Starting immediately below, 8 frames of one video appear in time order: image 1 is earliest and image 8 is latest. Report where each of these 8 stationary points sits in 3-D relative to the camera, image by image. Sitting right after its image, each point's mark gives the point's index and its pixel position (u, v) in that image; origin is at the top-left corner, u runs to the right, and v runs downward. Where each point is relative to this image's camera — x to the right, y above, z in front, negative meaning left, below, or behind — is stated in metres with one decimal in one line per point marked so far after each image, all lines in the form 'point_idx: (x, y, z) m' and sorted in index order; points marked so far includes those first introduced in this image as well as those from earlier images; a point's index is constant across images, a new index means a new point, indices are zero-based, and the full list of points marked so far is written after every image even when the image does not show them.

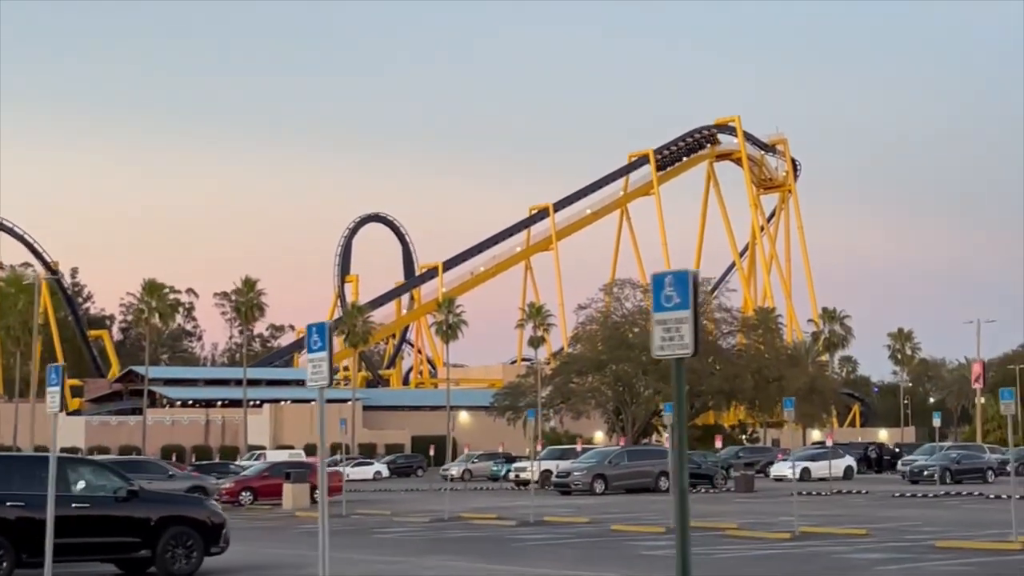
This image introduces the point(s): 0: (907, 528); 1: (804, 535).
0: (+5.4, -3.3, +19.6) m
1: (+3.8, -3.2, +18.8) m
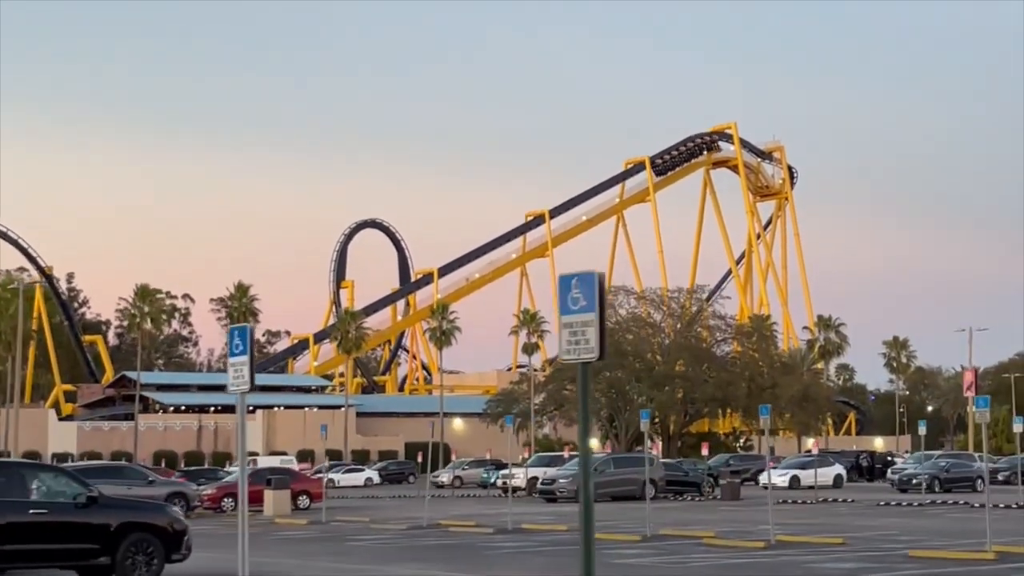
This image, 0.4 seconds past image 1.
0: (+5.0, -3.4, +19.4) m
1: (+3.5, -3.3, +18.6) m
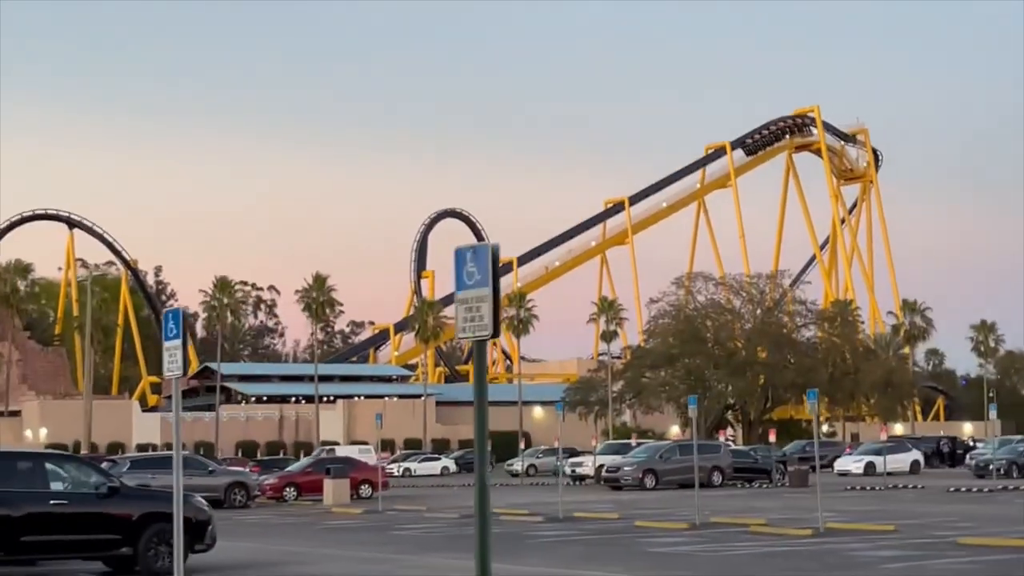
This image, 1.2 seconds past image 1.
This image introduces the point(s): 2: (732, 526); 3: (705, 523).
0: (+5.6, -3.1, +18.8) m
1: (+4.0, -3.1, +18.2) m
2: (+3.0, -3.3, +19.5) m
3: (+2.7, -3.3, +19.9) m
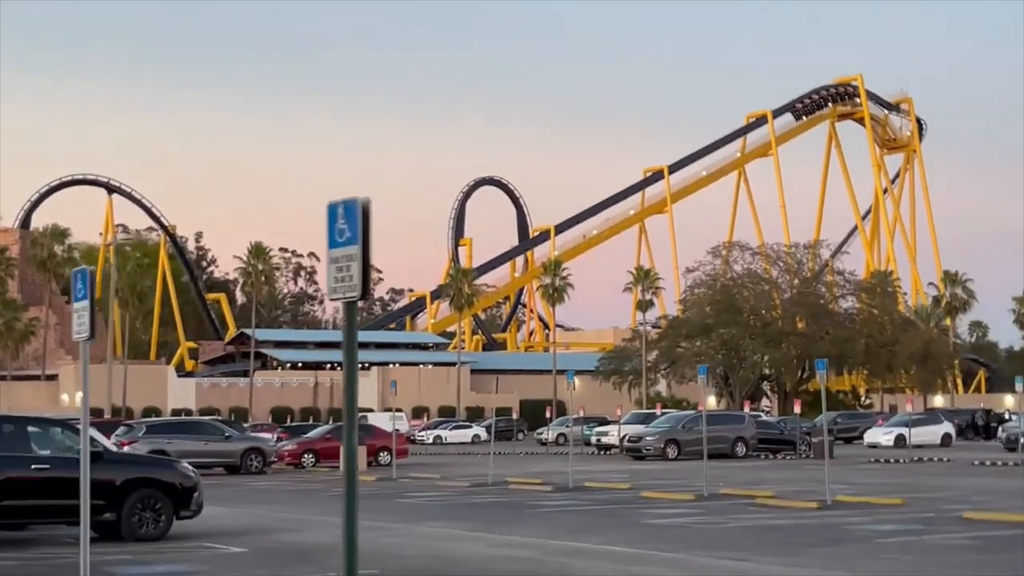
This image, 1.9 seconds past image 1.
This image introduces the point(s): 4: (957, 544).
0: (+5.7, -2.7, +18.5) m
1: (+4.0, -2.7, +17.8) m
2: (+3.1, -2.8, +19.2) m
3: (+2.7, -2.8, +19.6) m
4: (+4.0, -2.3, +12.7) m
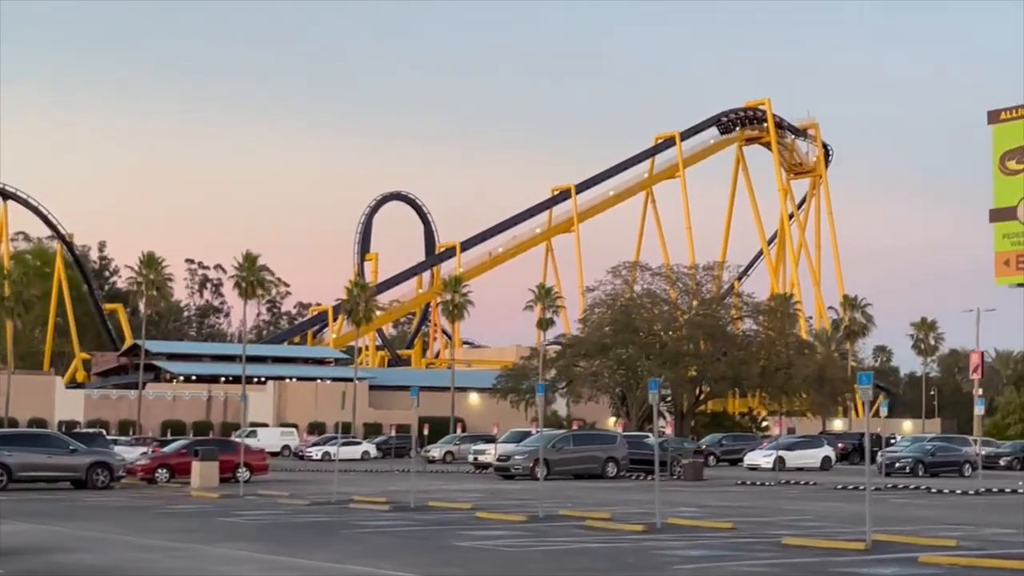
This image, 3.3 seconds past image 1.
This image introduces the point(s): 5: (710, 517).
0: (+3.4, -3.0, +18.1) m
1: (+1.8, -2.9, +17.3) m
2: (+0.8, -3.0, +18.7) m
3: (+0.4, -3.0, +19.0) m
4: (+2.1, -2.4, +12.3) m
5: (+2.7, -3.1, +19.5) m
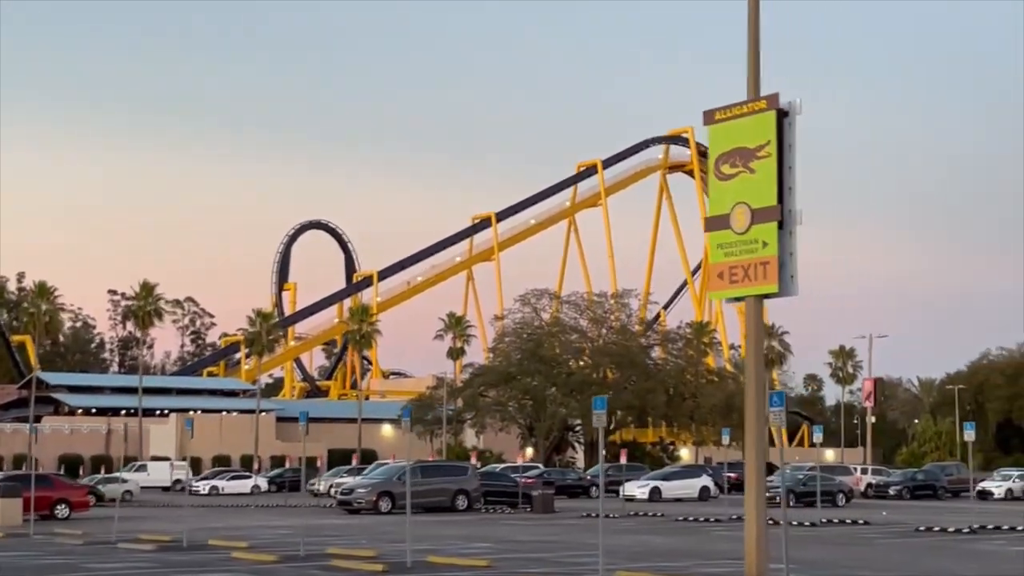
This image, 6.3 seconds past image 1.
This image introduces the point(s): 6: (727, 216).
0: (+0.4, -3.2, +16.8) m
1: (-1.1, -3.1, +16.1) m
2: (-2.2, -3.3, +17.4) m
3: (-2.6, -3.3, +17.7) m
4: (-0.7, -2.5, +11.0) m
5: (-0.3, -3.4, +18.3) m
6: (+1.8, +0.6, +12.2) m
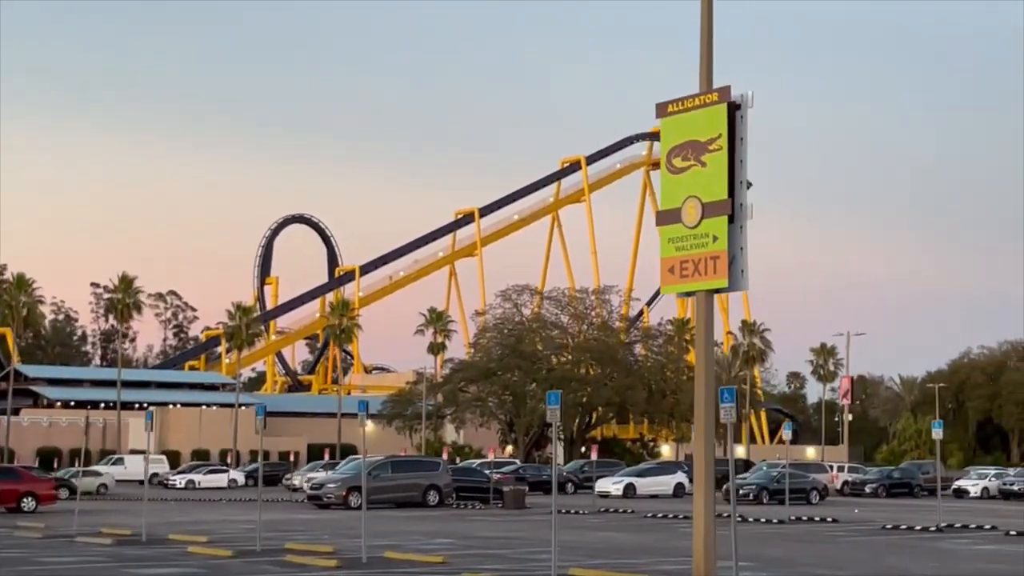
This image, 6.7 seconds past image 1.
0: (-0.1, -3.2, +16.7) m
1: (-1.6, -3.1, +15.9) m
2: (-2.7, -3.2, +17.2) m
3: (-3.1, -3.2, +17.5) m
4: (-1.2, -2.5, +10.8) m
5: (-0.8, -3.3, +18.1) m
6: (+1.4, +0.7, +12.1) m
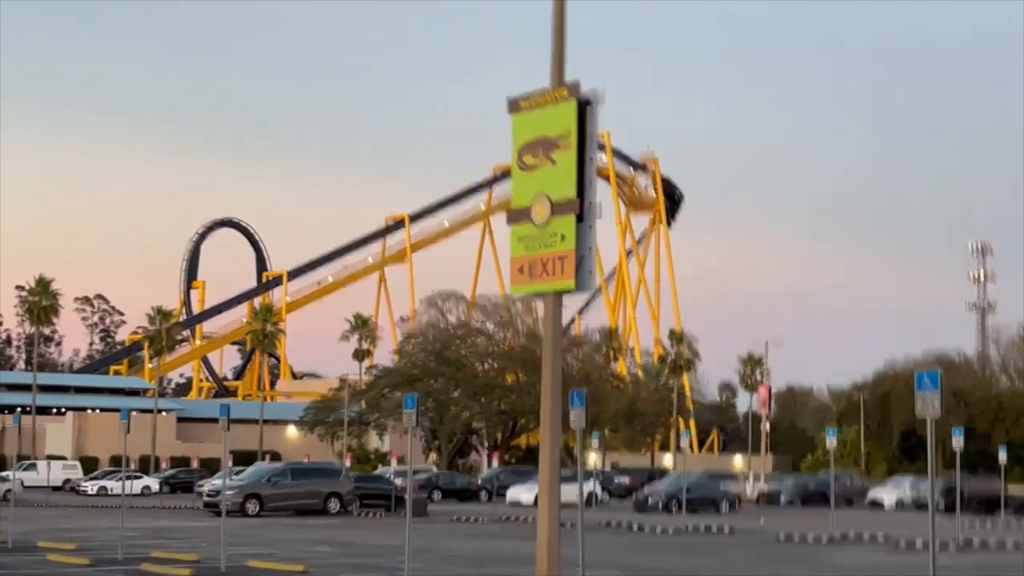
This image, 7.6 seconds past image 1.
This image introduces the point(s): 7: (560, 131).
0: (-1.6, -3.2, +16.2) m
1: (-3.1, -3.1, +15.4) m
2: (-4.2, -3.2, +16.6) m
3: (-4.6, -3.2, +16.9) m
4: (-2.4, -2.5, +10.3) m
5: (-2.4, -3.3, +17.6) m
6: (+0.1, +0.7, +11.7) m
7: (+0.4, +1.3, +11.5) m
